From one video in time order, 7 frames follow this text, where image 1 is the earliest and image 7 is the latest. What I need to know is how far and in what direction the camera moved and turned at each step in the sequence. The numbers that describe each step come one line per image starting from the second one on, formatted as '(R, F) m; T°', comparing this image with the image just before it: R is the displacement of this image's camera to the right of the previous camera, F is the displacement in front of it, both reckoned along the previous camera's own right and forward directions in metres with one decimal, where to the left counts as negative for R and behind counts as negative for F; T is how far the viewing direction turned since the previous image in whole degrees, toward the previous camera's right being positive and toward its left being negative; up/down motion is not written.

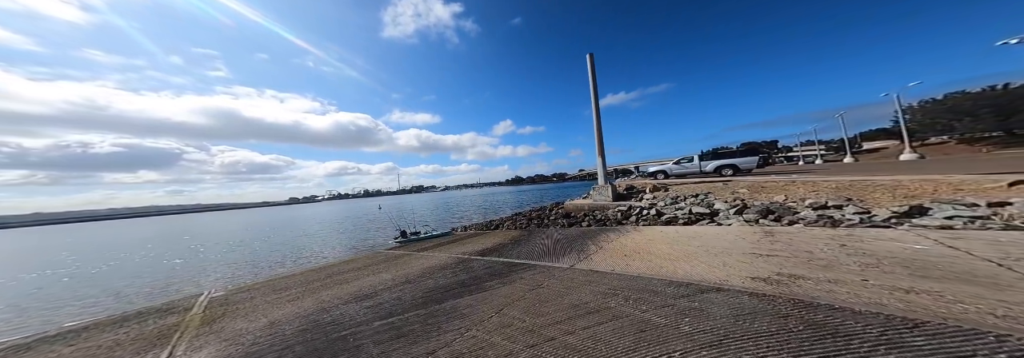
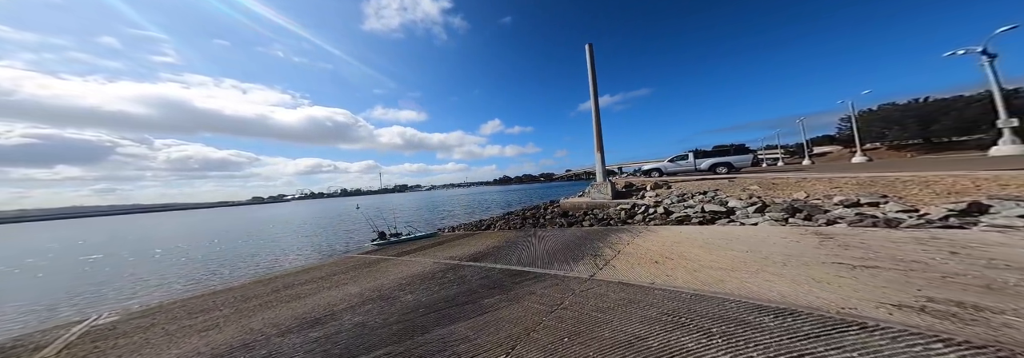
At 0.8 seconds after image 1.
(-0.3, +1.0) m; +4°
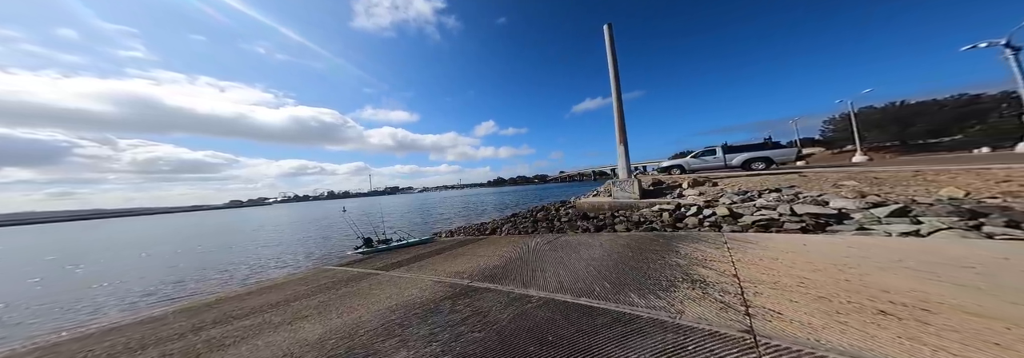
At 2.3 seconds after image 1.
(-0.8, +1.7) m; +2°
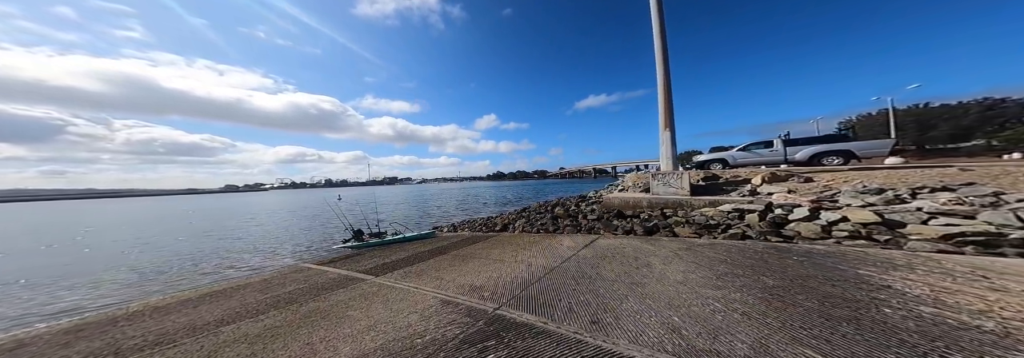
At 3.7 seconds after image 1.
(-0.8, +1.9) m; 0°
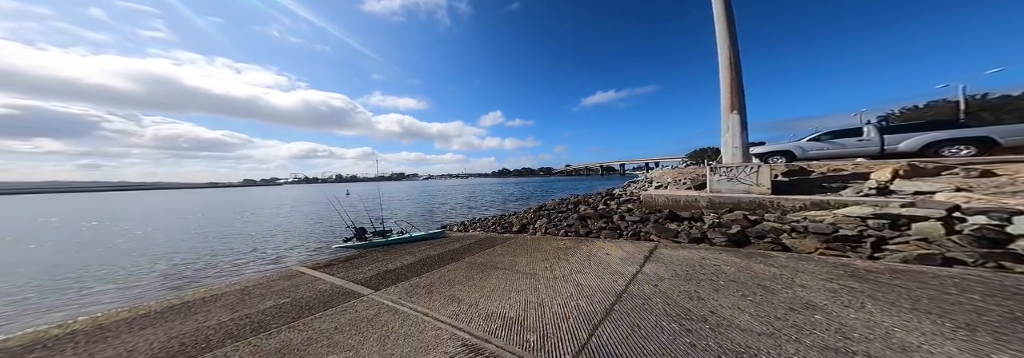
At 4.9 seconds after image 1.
(-0.8, +1.7) m; -2°
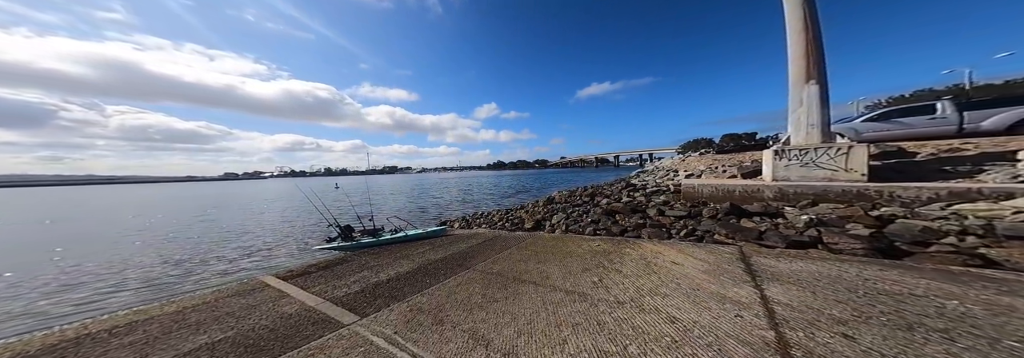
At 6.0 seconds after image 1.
(-0.9, +1.8) m; +1°
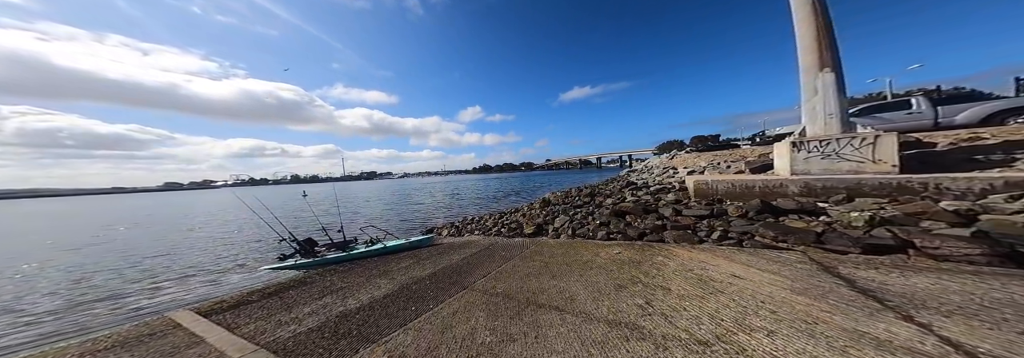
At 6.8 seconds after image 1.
(-0.6, +1.3) m; +4°
